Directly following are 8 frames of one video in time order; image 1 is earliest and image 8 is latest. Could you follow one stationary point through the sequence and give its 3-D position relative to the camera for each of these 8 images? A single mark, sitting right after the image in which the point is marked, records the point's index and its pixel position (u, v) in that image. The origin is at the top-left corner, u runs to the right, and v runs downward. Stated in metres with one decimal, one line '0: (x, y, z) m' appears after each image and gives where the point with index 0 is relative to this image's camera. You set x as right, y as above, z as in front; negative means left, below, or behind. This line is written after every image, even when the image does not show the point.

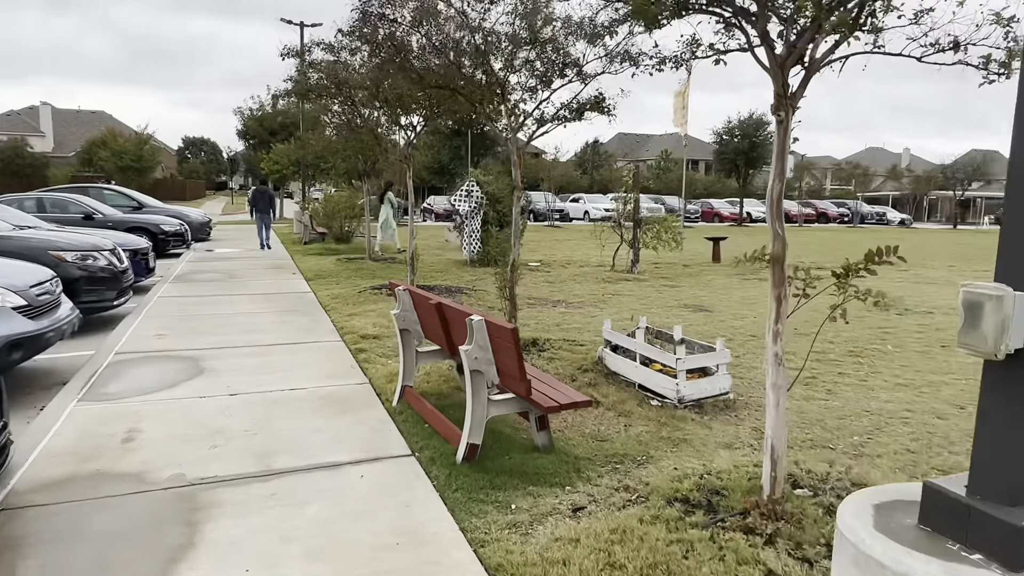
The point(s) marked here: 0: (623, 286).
0: (+1.9, 0.0, +11.3) m
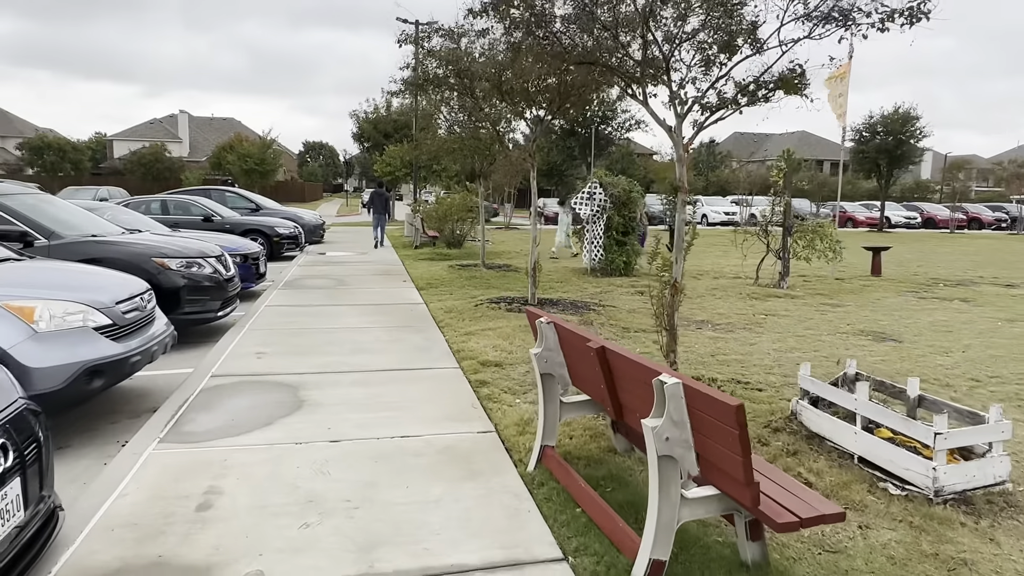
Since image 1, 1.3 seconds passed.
0: (+3.8, -0.2, +9.7) m
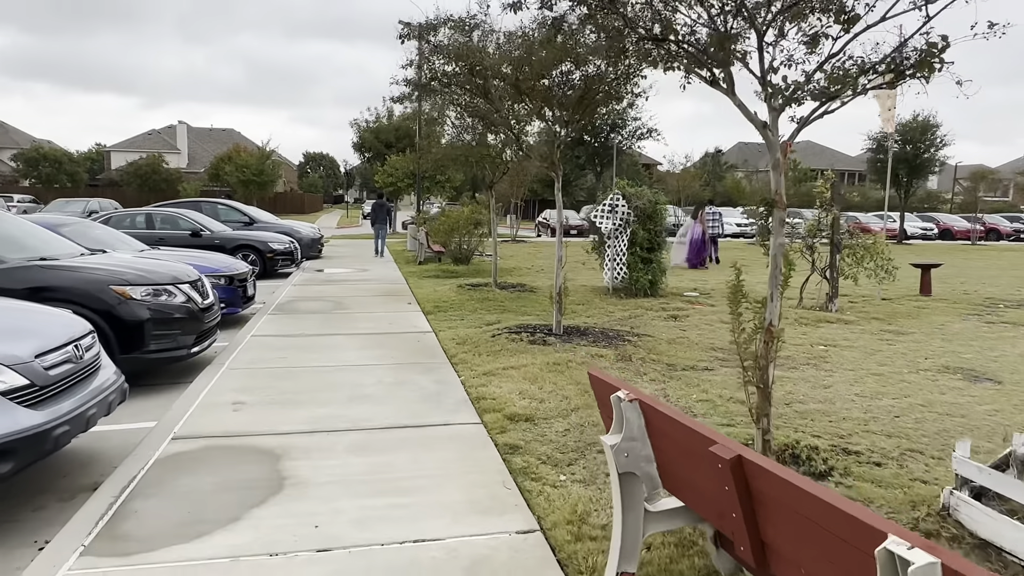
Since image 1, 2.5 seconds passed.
0: (+4.0, -0.5, +8.6) m
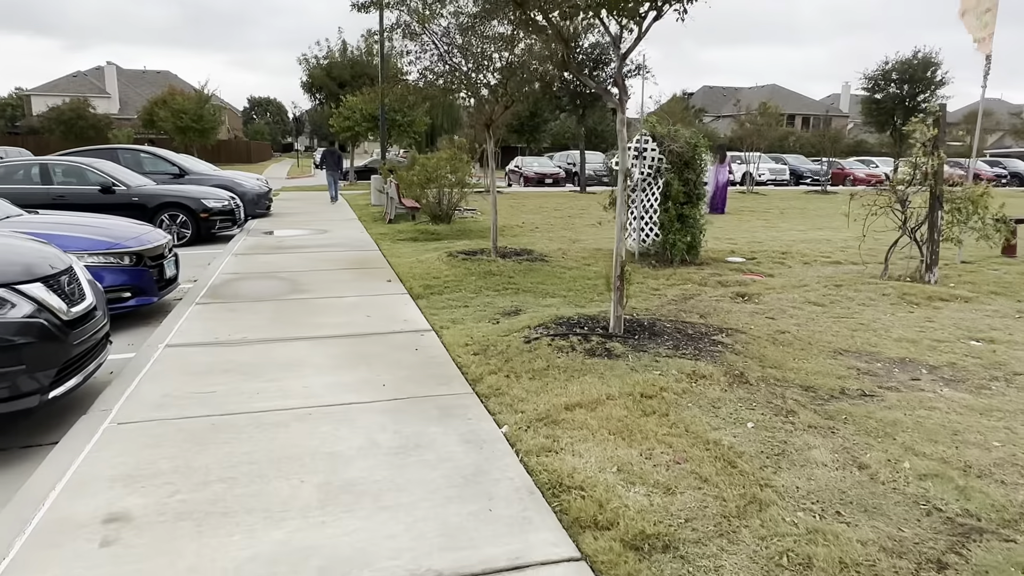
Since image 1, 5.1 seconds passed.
0: (+4.3, -0.3, +6.5) m
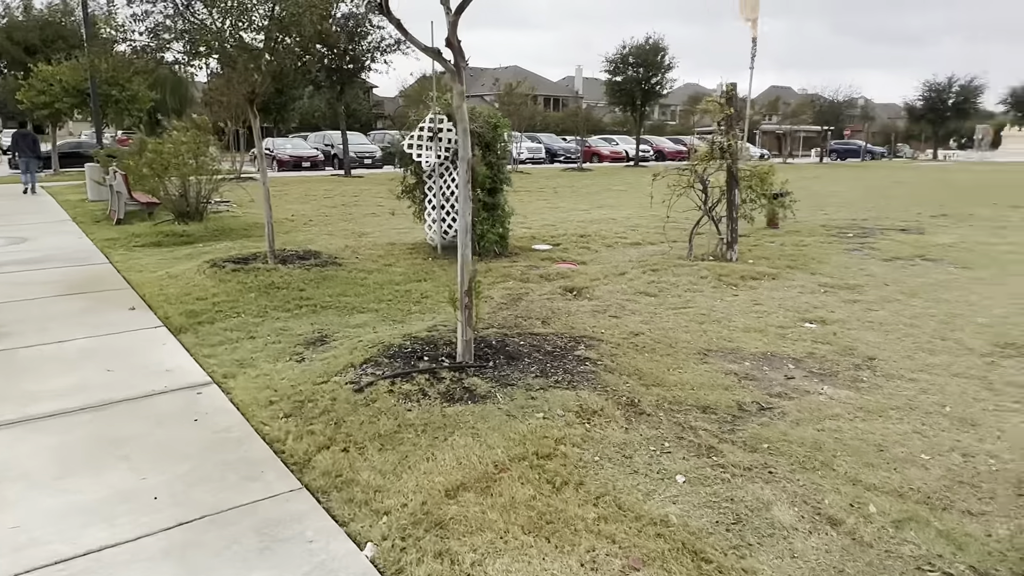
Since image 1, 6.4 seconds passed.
0: (+2.6, -0.1, +6.5) m
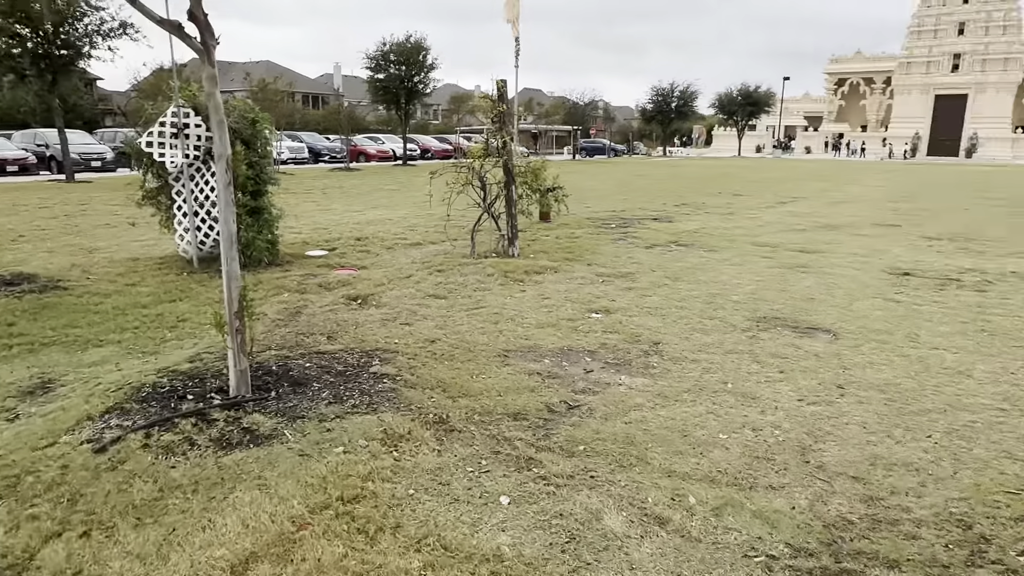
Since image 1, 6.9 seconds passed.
0: (+0.5, 0.0, +6.7) m
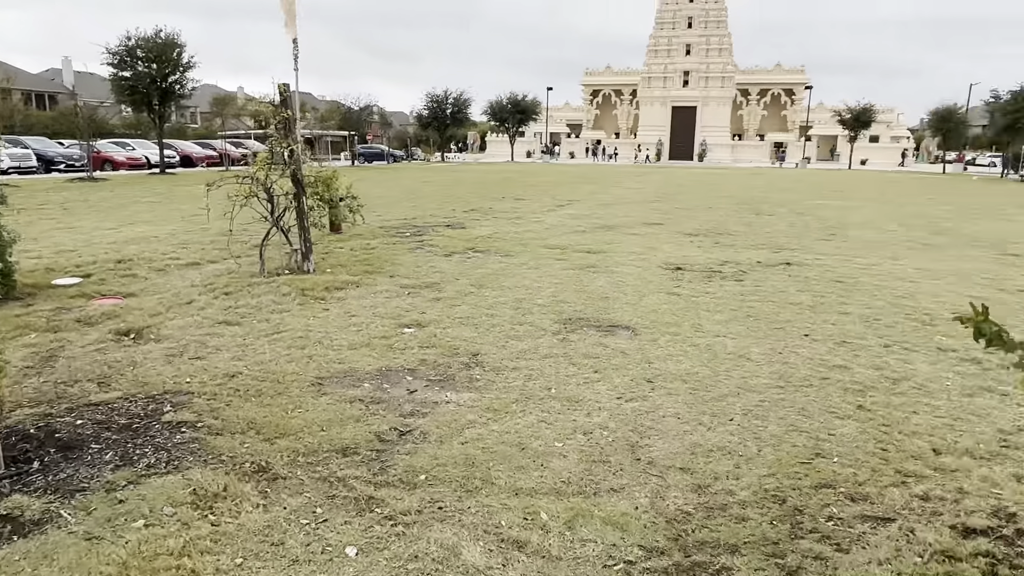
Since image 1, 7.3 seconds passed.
0: (-1.3, -0.1, +6.4) m
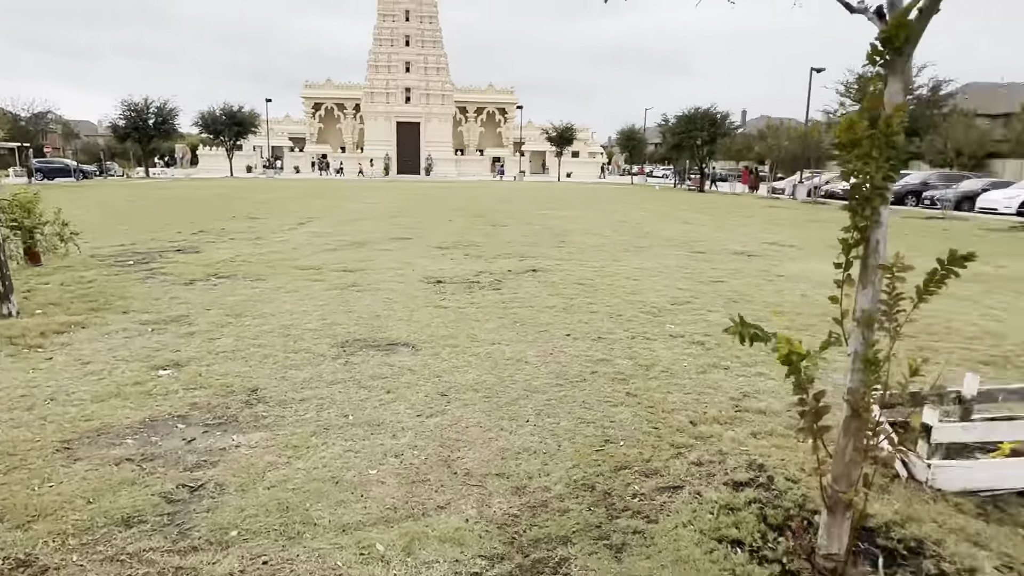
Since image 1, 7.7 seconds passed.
0: (-3.3, -0.5, +5.5) m
